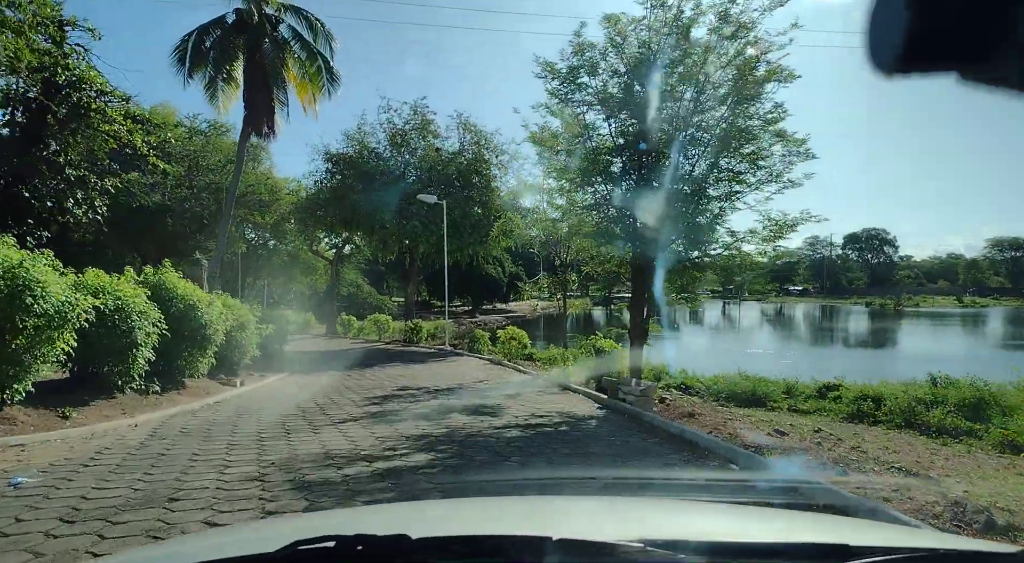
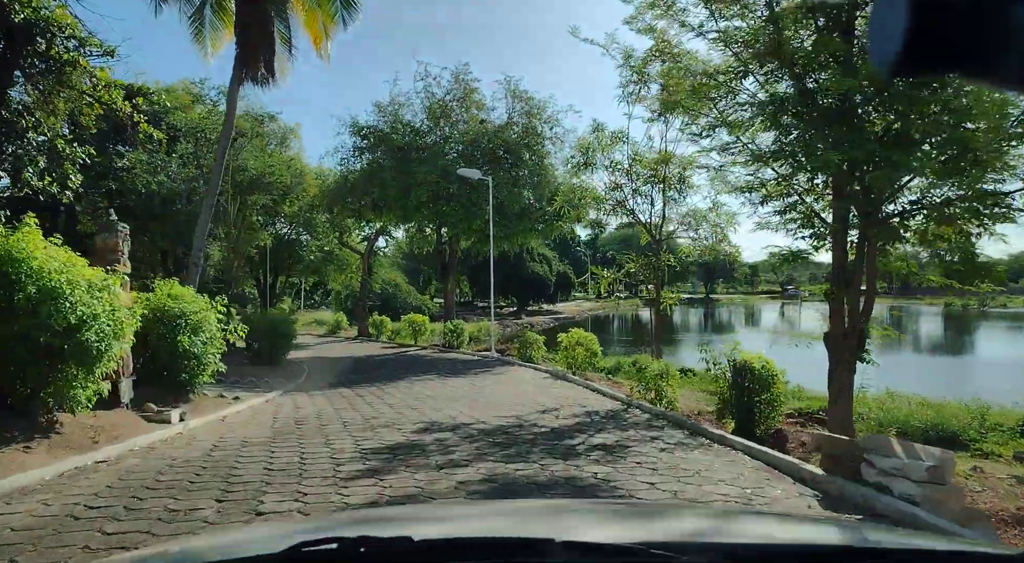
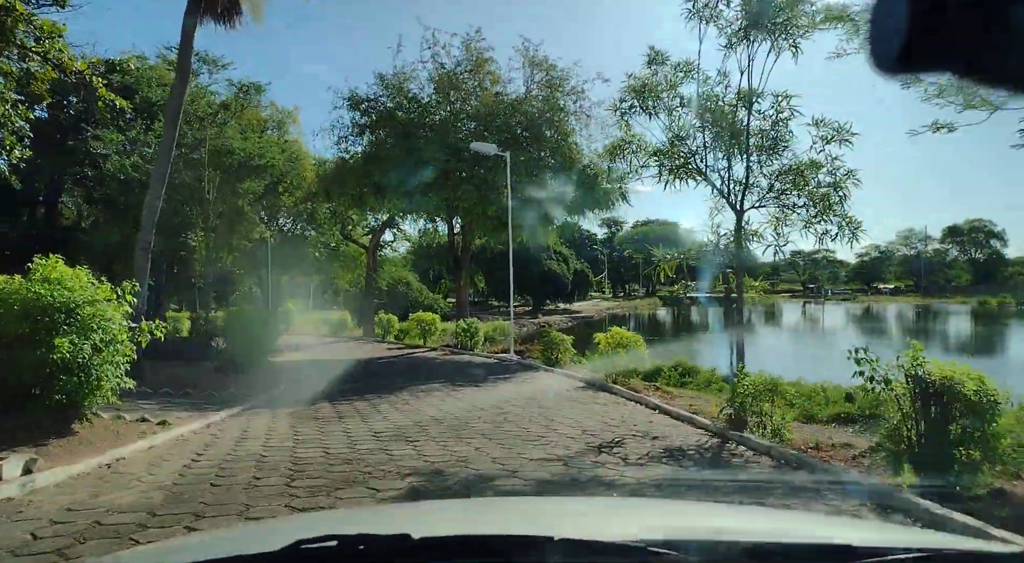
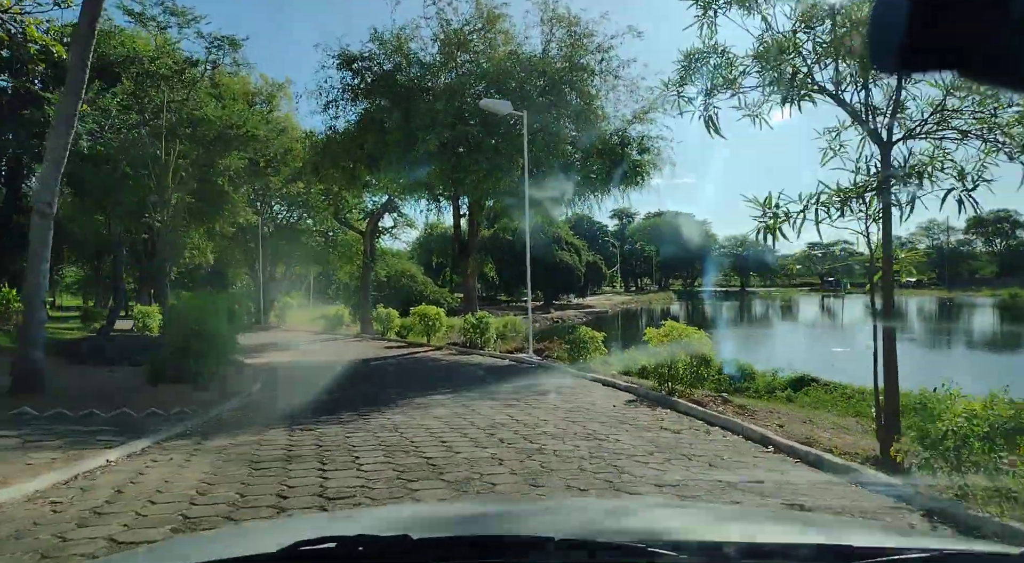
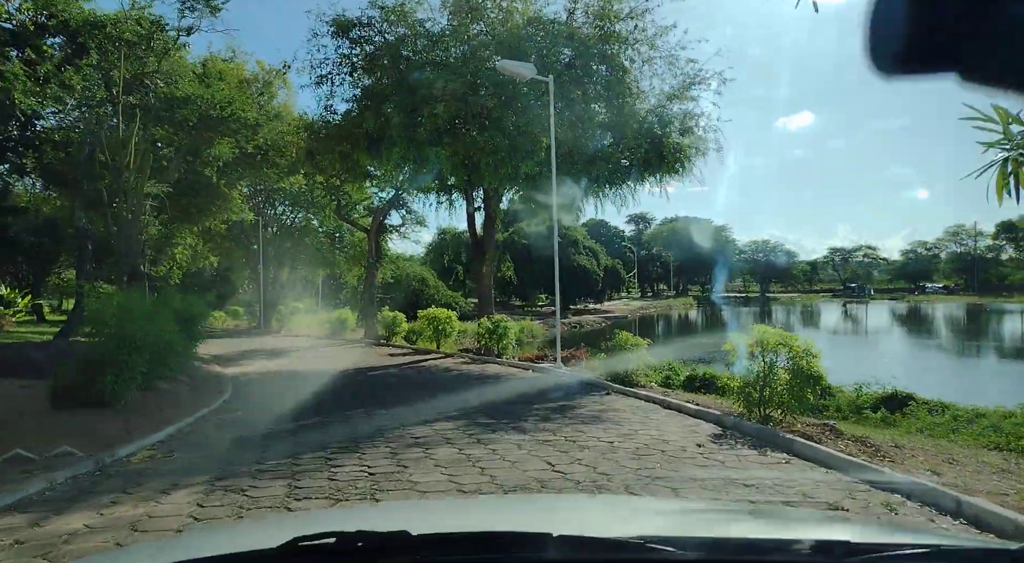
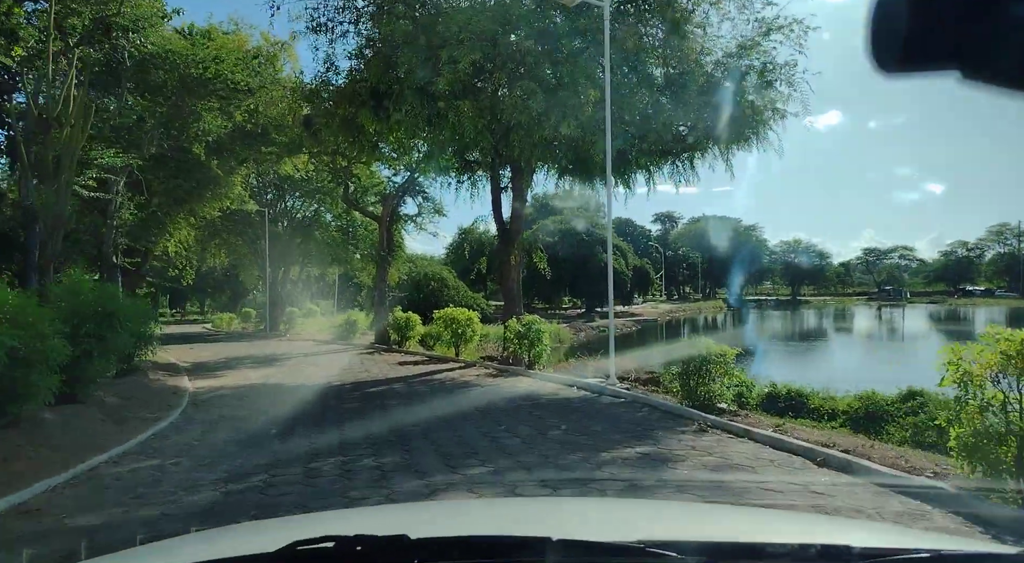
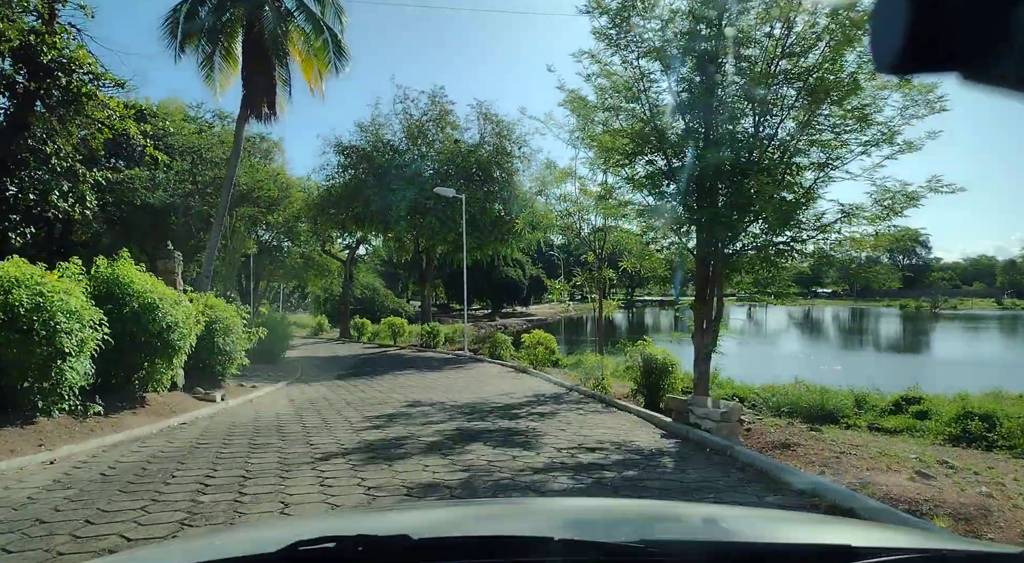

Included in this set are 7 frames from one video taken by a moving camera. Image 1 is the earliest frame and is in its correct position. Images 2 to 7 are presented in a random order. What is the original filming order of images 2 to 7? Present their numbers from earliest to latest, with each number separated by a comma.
7, 2, 3, 4, 5, 6
